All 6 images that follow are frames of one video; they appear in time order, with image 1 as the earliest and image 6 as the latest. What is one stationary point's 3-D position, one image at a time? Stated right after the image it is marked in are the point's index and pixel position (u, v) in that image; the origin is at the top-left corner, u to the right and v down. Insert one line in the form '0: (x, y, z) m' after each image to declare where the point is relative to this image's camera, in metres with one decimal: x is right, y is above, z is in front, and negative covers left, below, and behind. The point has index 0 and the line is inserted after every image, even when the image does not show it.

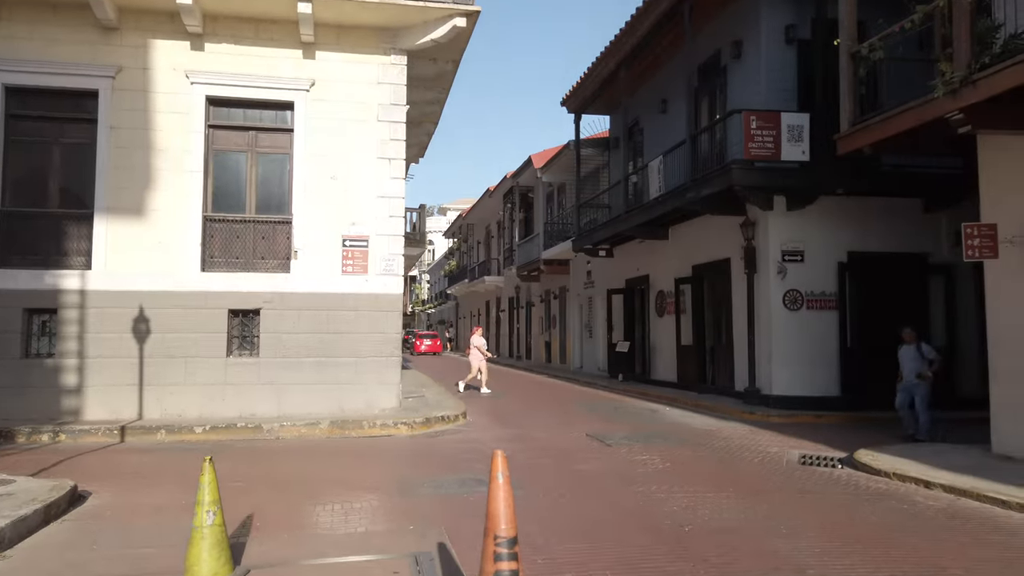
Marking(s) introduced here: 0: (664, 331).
0: (+3.8, -1.1, +18.8) m
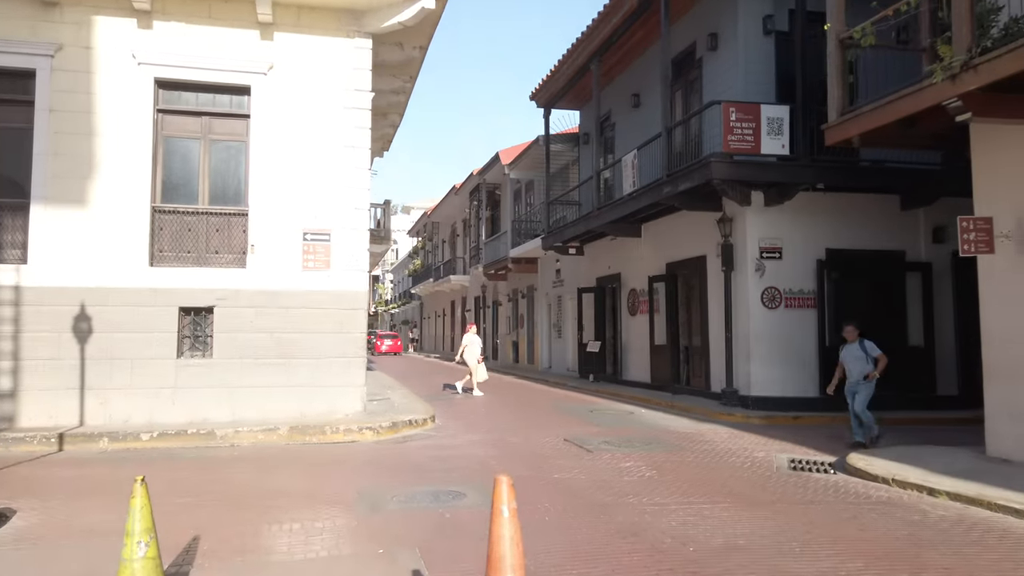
0: (+3.0, -1.0, +18.3) m
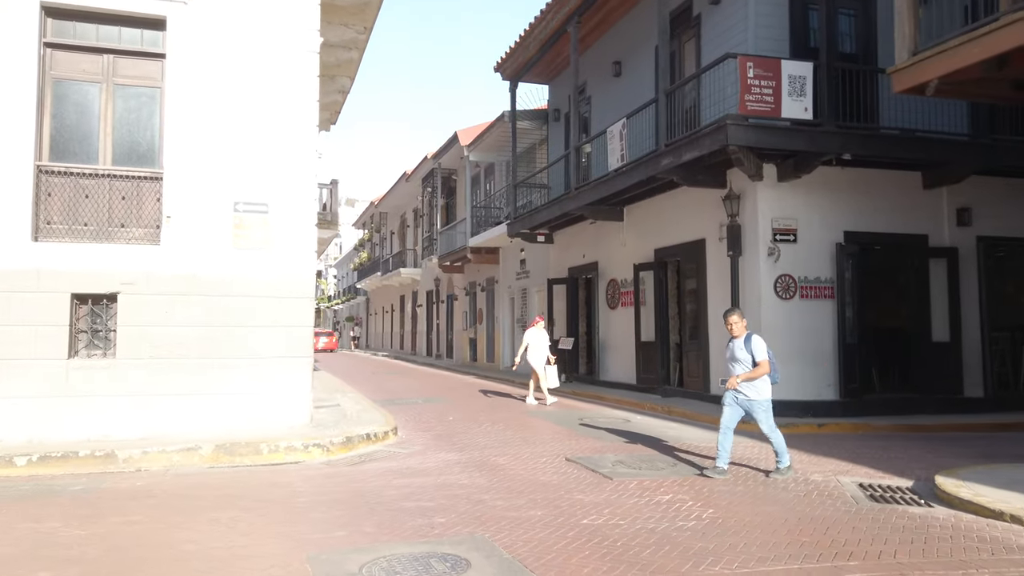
0: (+2.3, -0.8, +16.4) m
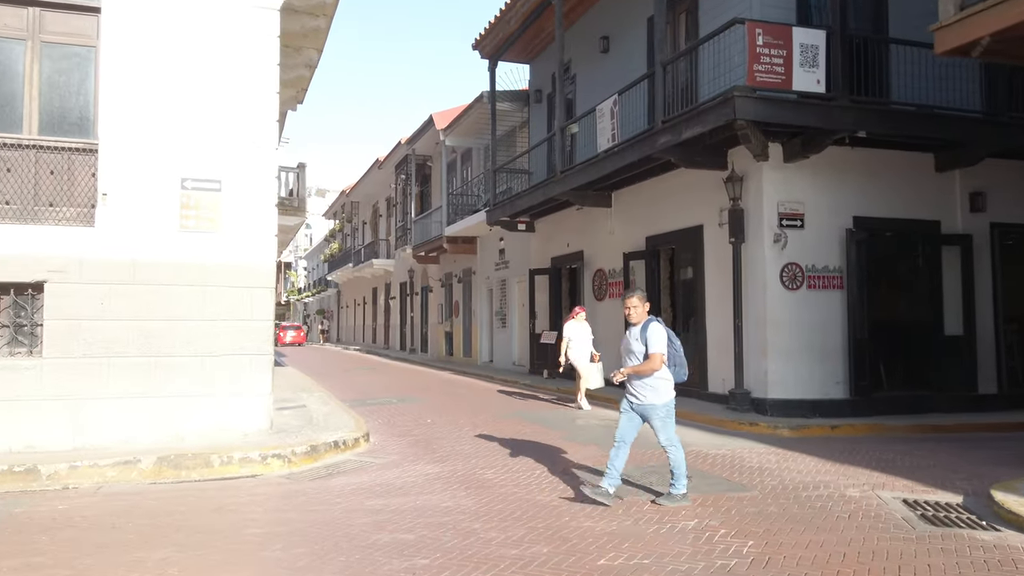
0: (+1.9, -0.6, +15.5) m
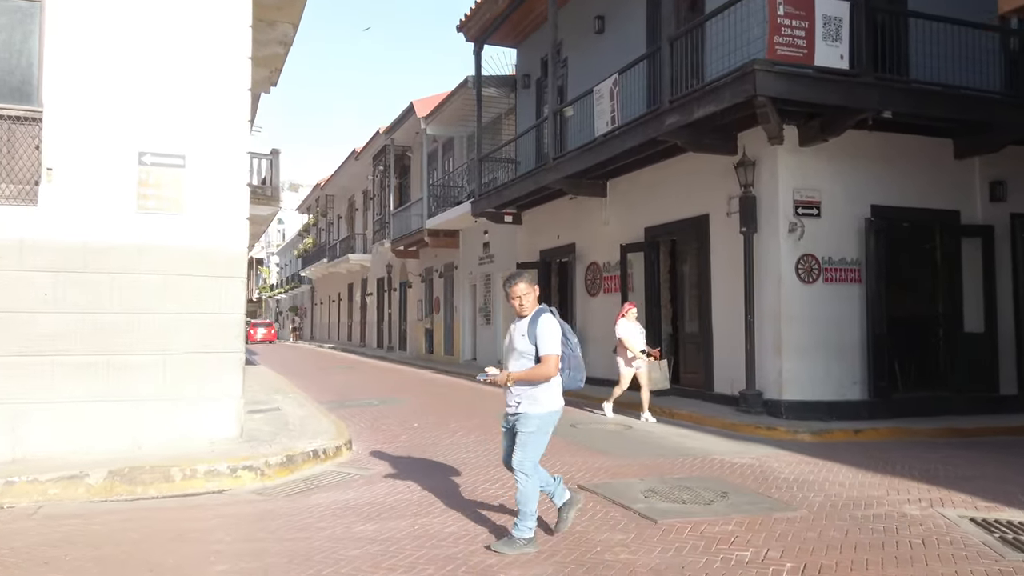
0: (+1.7, -0.5, +14.6) m
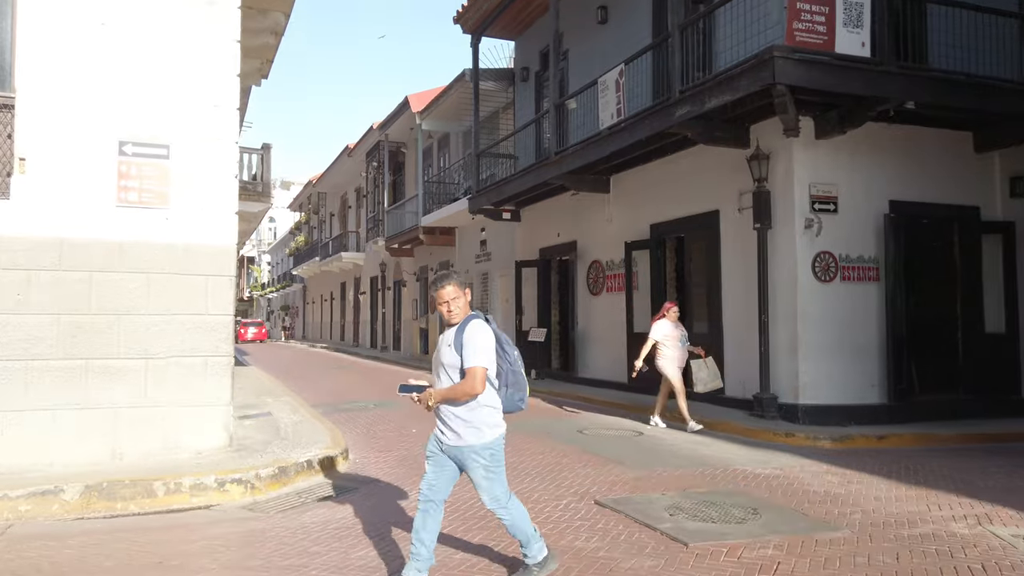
0: (+1.7, -0.5, +14.2) m
